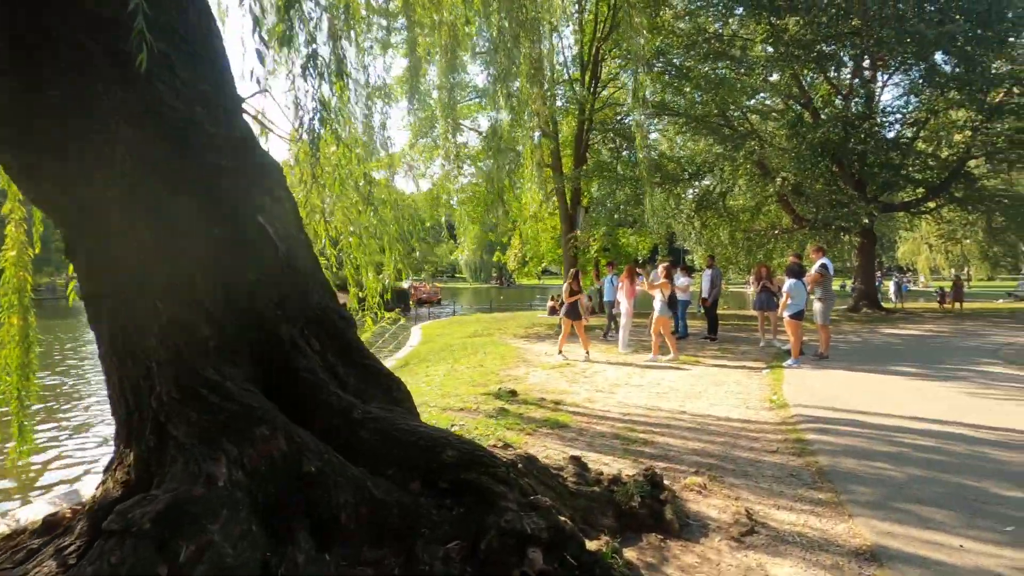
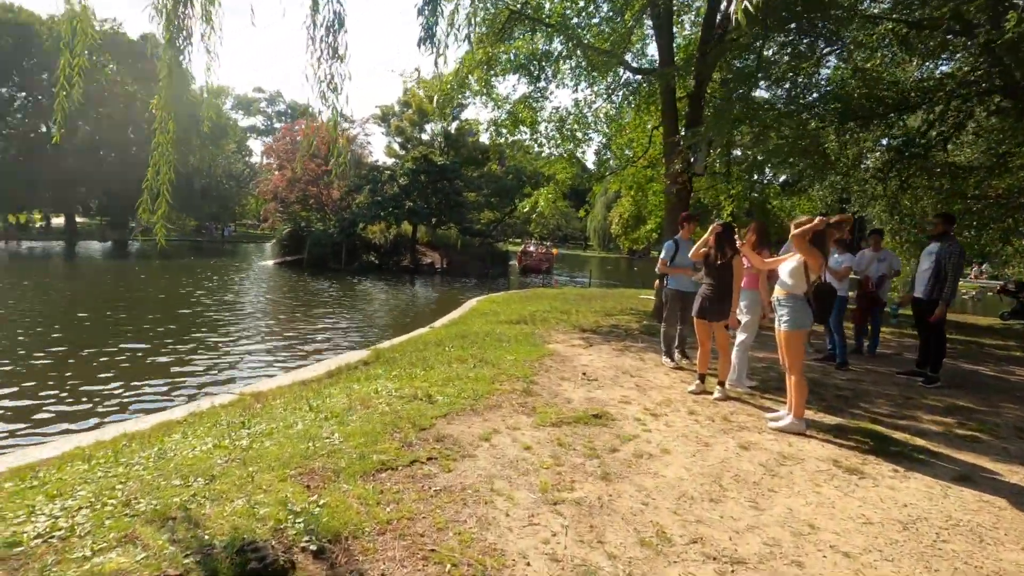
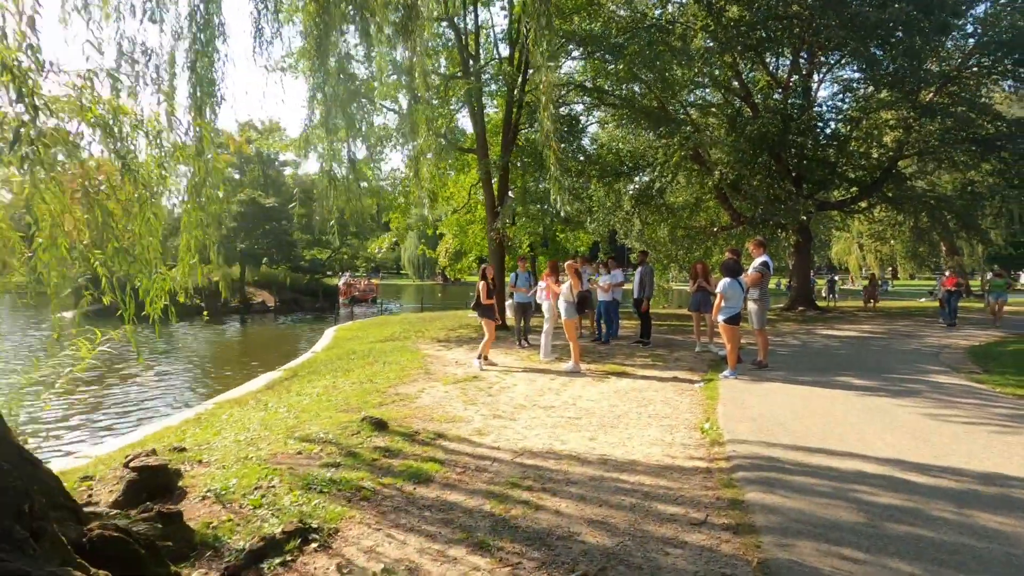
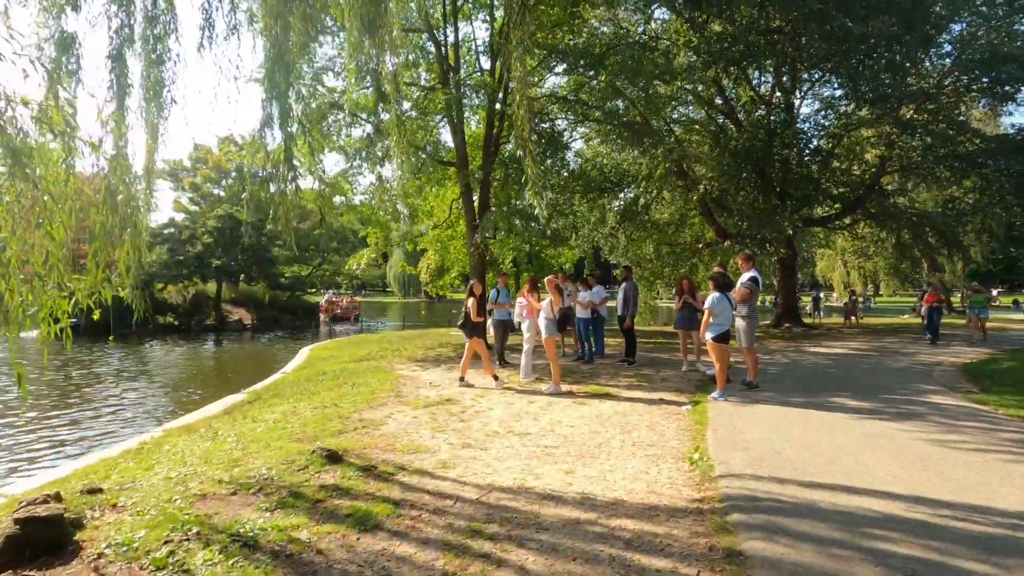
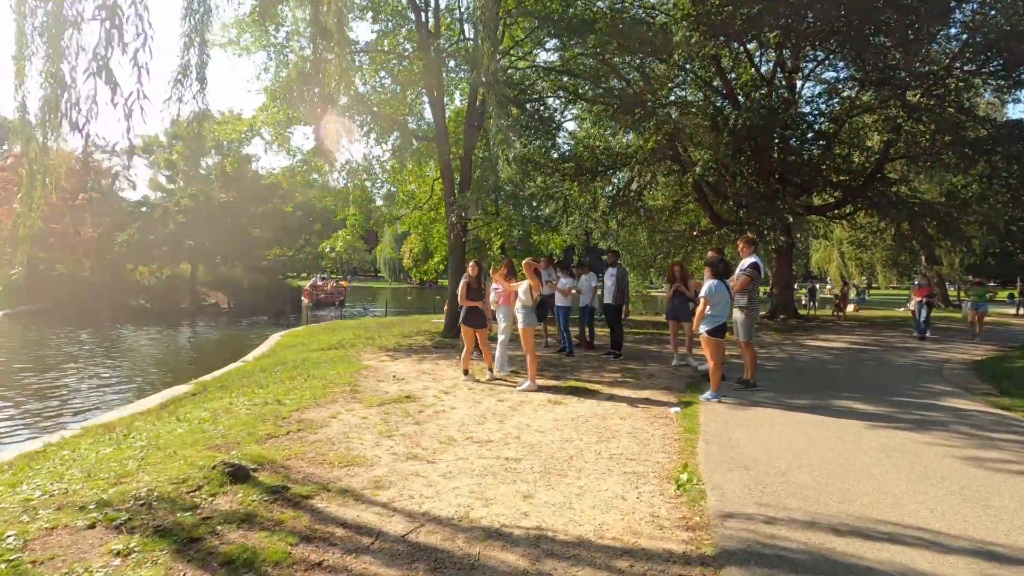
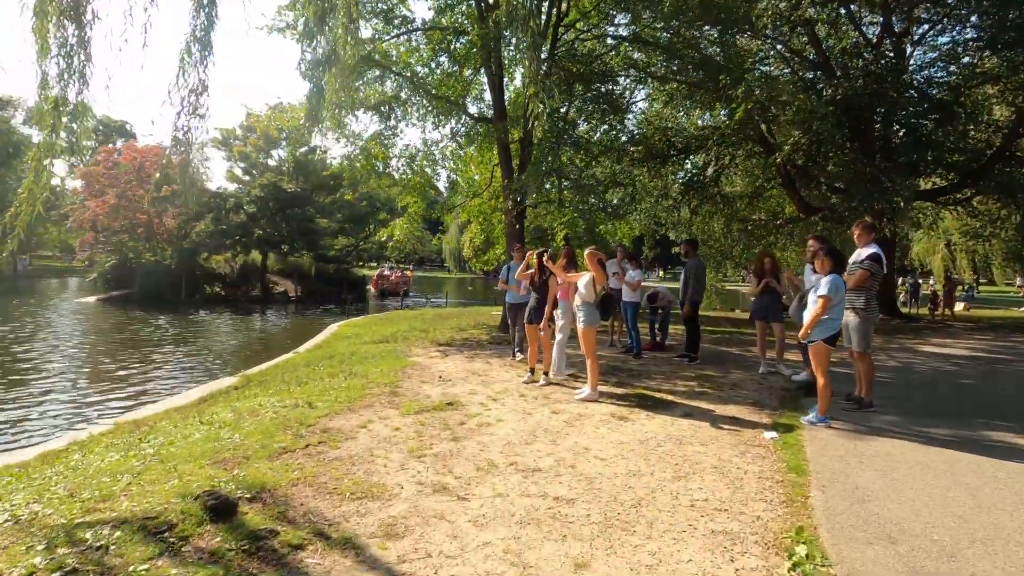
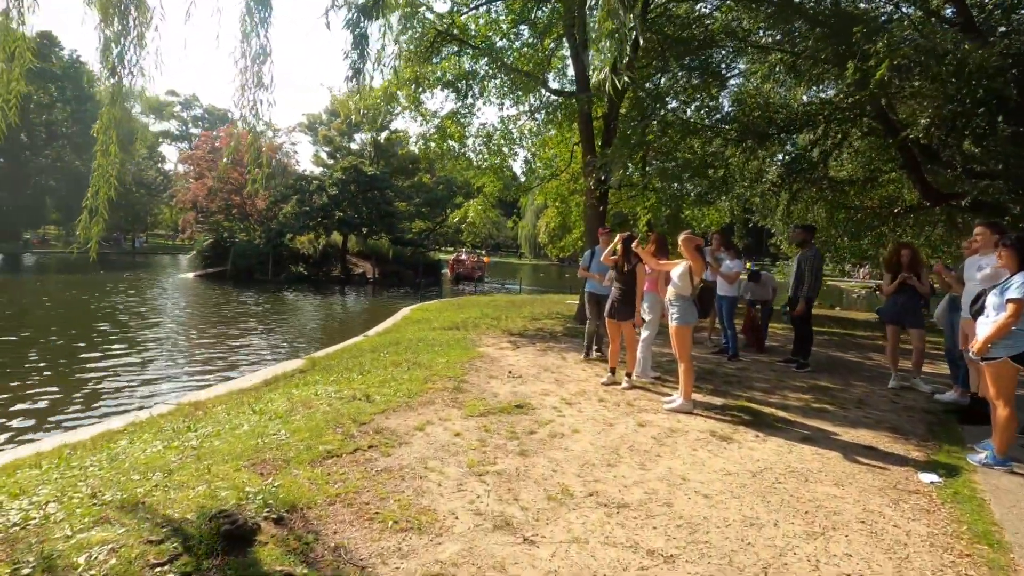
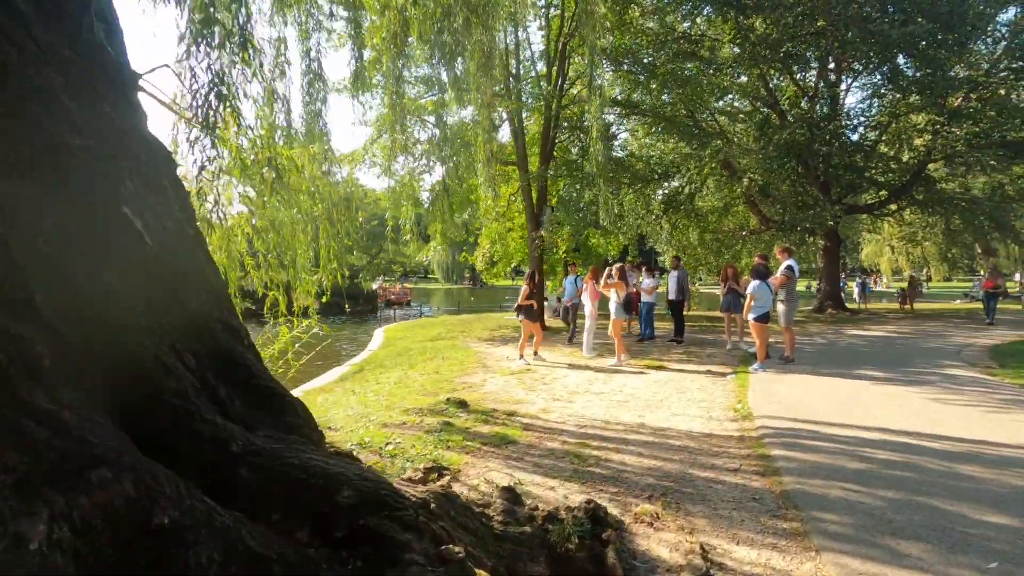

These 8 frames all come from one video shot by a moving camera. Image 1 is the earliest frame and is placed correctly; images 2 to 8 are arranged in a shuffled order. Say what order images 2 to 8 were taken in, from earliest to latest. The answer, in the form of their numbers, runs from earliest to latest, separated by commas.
8, 3, 4, 5, 6, 7, 2
